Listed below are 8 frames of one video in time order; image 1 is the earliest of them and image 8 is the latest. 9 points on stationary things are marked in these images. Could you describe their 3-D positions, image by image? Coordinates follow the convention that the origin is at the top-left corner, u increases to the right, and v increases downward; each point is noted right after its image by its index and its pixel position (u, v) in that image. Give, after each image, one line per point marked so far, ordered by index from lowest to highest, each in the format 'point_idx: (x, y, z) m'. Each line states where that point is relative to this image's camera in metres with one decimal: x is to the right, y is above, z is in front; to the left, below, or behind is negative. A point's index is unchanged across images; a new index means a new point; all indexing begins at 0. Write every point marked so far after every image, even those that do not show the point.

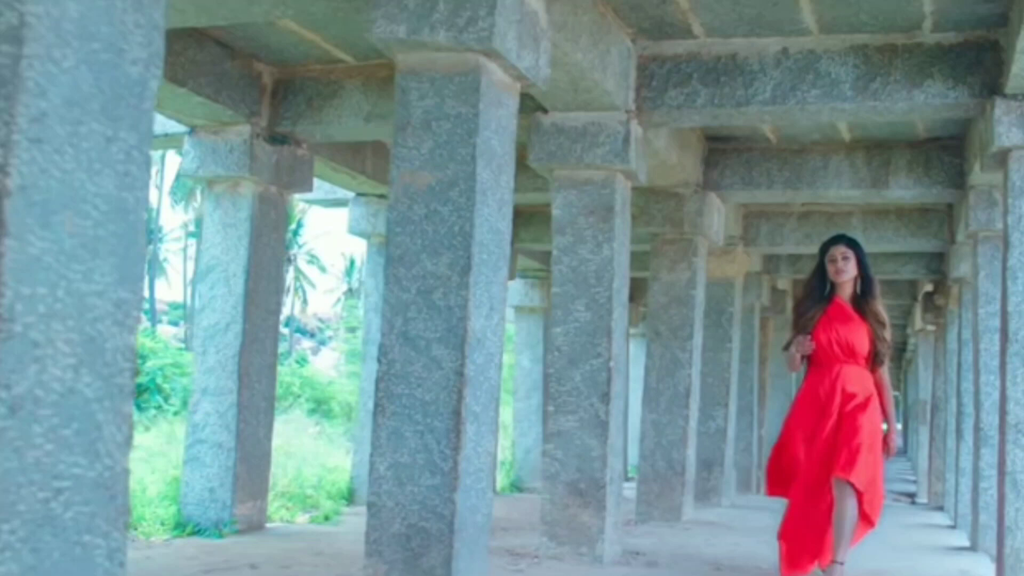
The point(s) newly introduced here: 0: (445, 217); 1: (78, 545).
0: (-0.2, +0.2, +4.2) m
1: (-0.7, -0.4, +2.1) m
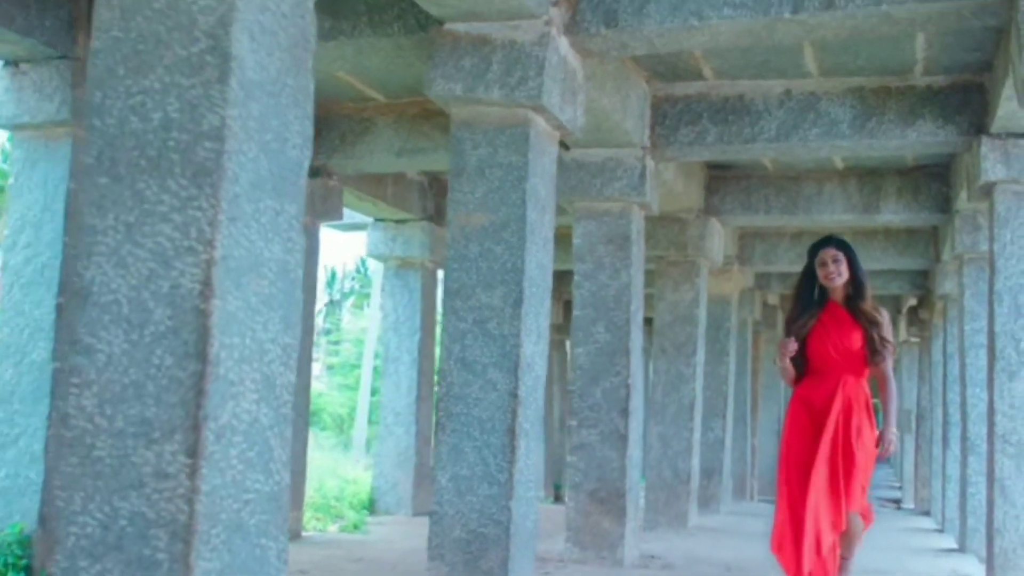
0: (-0.1, +0.1, +4.6) m
1: (-0.5, -0.5, +2.6) m
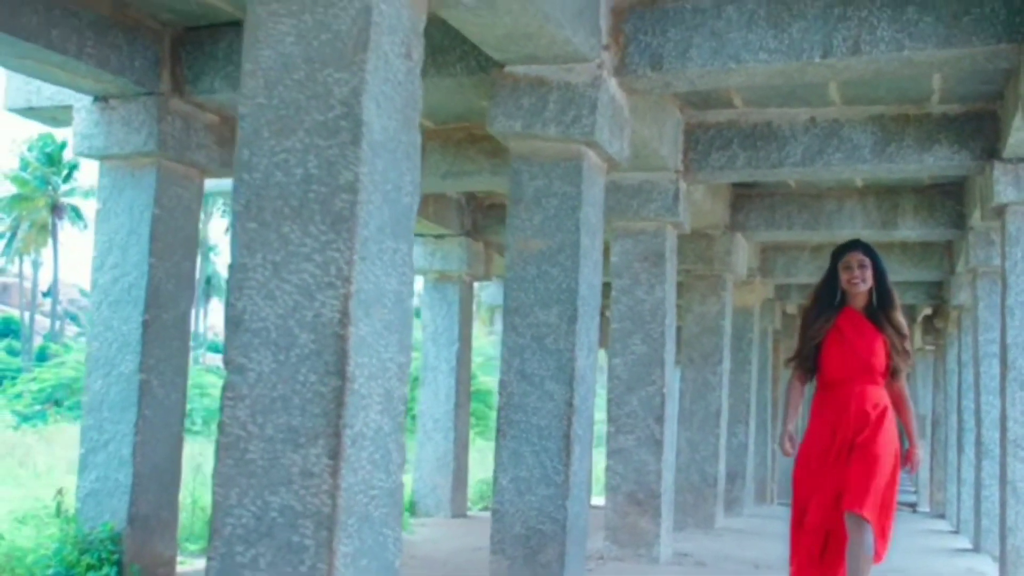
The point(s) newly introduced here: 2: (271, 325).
0: (+0.2, 0.0, +5.1) m
1: (-0.3, -0.6, +3.0) m
2: (-0.6, -0.1, +2.9) m
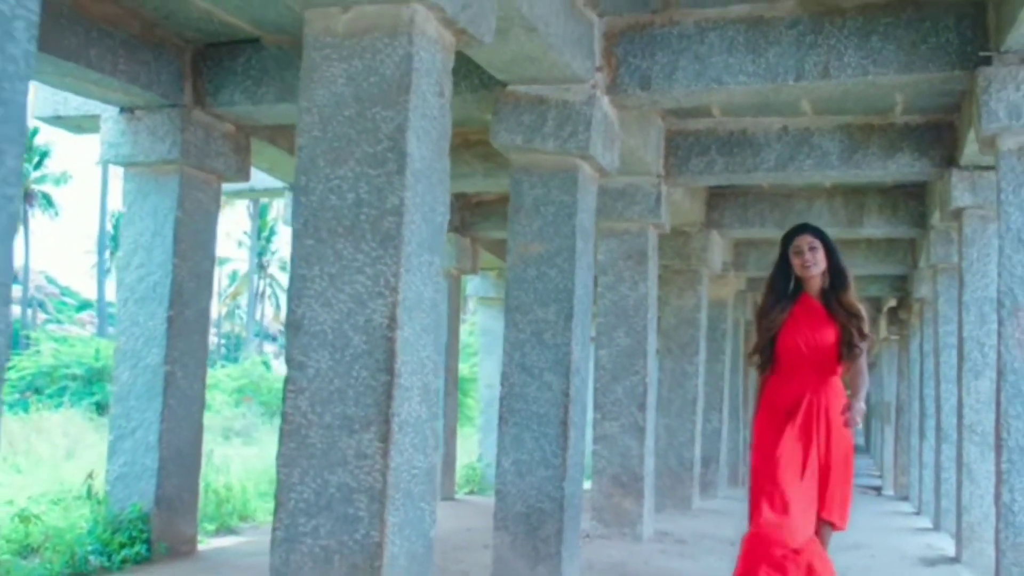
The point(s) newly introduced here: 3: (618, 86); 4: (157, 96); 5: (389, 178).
0: (+0.2, 0.0, +5.6) m
1: (-0.3, -0.6, +3.5) m
2: (-0.5, -0.1, +3.4) m
3: (+0.5, +0.9, +5.7) m
4: (-1.7, +0.9, +6.2) m
5: (-0.3, +0.3, +3.4) m
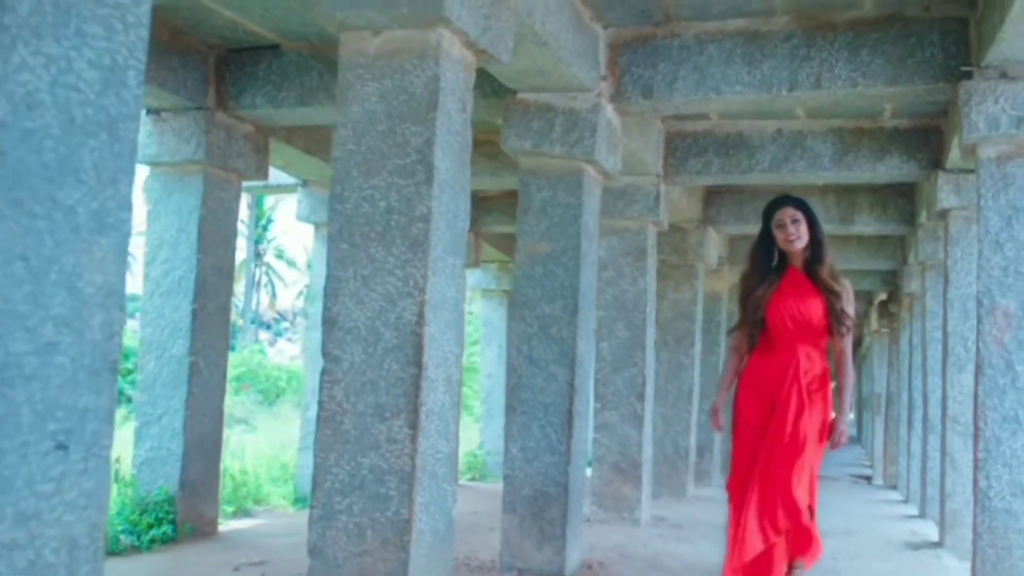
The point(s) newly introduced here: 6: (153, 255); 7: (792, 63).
0: (+0.2, +0.1, +5.9) m
1: (-0.2, -0.6, +3.9) m
2: (-0.4, -0.1, +3.8) m
3: (+0.5, +0.9, +6.1) m
4: (-1.7, +0.9, +6.5) m
5: (-0.3, +0.3, +3.8) m
6: (-1.9, +0.2, +6.7) m
7: (+1.2, +1.0, +5.8) m
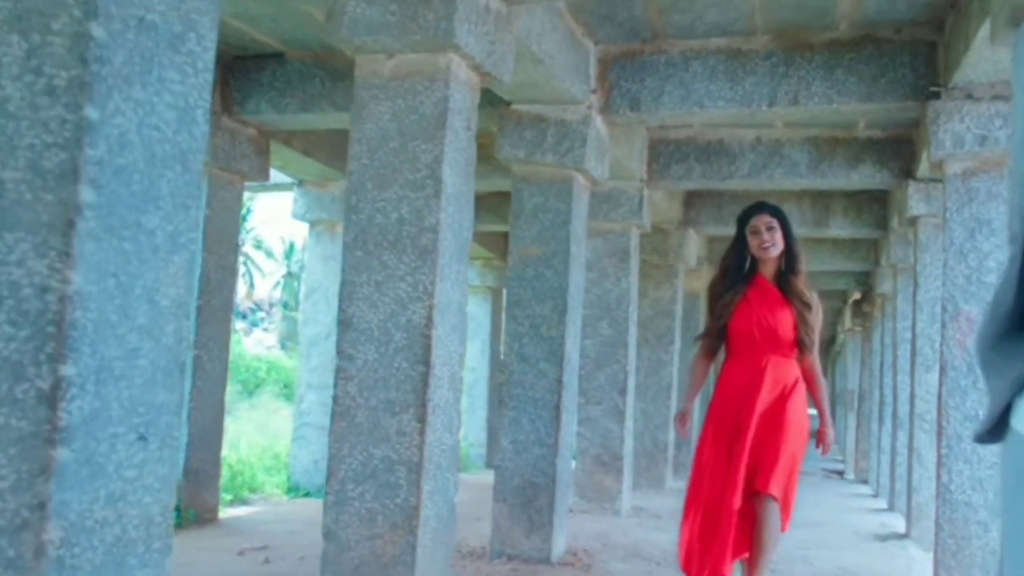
0: (+0.2, +0.1, +6.3) m
1: (-0.2, -0.6, +4.2) m
2: (-0.4, -0.1, +4.1) m
3: (+0.5, +0.9, +6.4) m
4: (-1.7, +1.0, +6.8) m
5: (-0.3, +0.3, +4.1) m
6: (-1.9, +0.2, +7.0) m
7: (+1.2, +1.0, +6.1) m
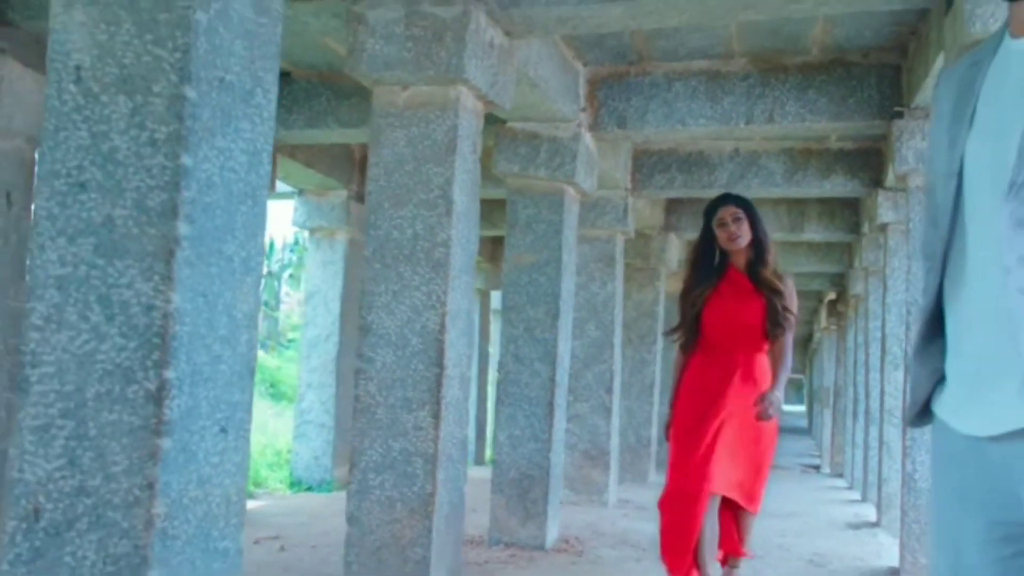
0: (+0.2, 0.0, +6.7) m
1: (-0.2, -0.6, +4.7) m
2: (-0.4, -0.2, +4.5) m
3: (+0.5, +0.9, +6.9) m
4: (-1.7, +0.9, +7.2) m
5: (-0.3, +0.2, +4.5) m
6: (-2.0, +0.2, +7.4) m
7: (+1.2, +1.0, +6.6) m
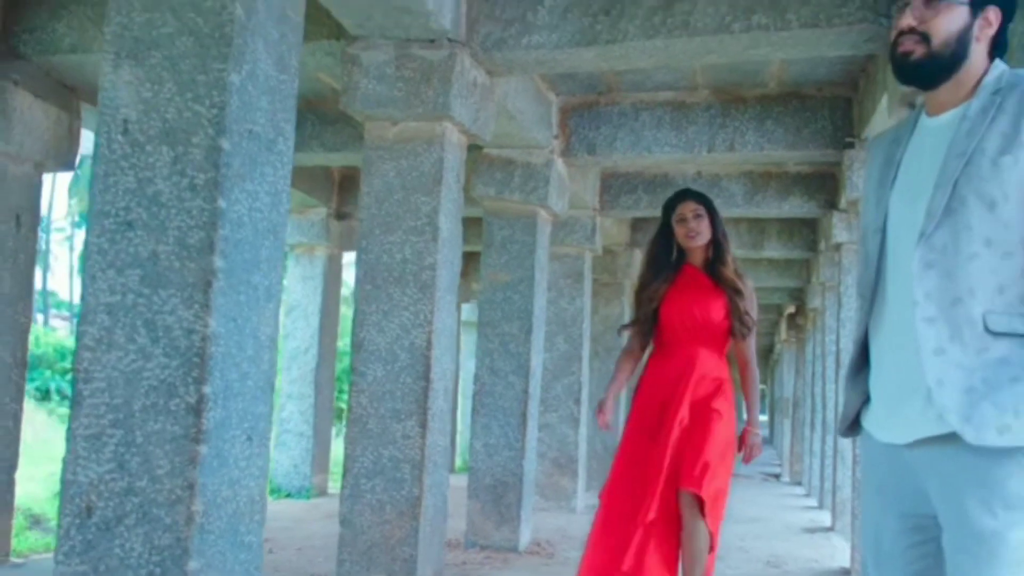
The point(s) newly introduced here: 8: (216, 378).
0: (0.0, -0.1, +7.1) m
1: (-0.3, -0.7, +5.0) m
2: (-0.5, -0.2, +4.9) m
3: (+0.3, +0.8, +7.3) m
4: (-1.9, +0.8, +7.6) m
5: (-0.3, +0.2, +4.9) m
6: (-2.1, +0.1, +7.8) m
7: (+1.1, +0.9, +7.0) m
8: (-0.7, -0.2, +2.9) m
